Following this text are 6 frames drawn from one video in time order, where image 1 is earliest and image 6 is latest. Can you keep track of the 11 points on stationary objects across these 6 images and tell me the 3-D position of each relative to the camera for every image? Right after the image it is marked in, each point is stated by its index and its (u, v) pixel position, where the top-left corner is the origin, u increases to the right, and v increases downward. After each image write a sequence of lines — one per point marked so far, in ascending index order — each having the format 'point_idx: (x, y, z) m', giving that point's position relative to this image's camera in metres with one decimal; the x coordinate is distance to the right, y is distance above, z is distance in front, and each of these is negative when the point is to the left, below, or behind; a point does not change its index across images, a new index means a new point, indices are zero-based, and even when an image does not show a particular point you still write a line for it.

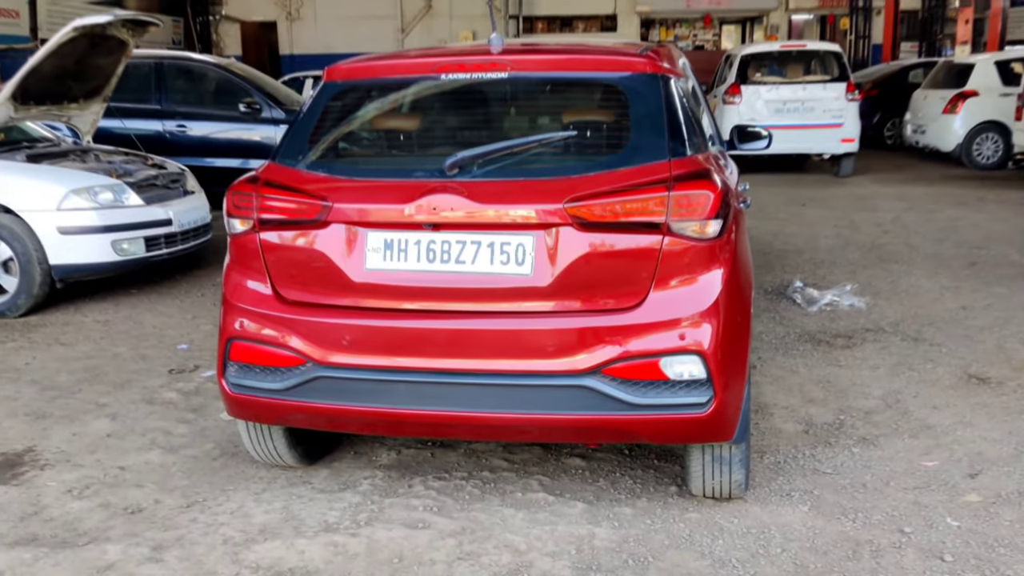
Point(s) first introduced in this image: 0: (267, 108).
0: (-2.2, +1.6, +9.0) m
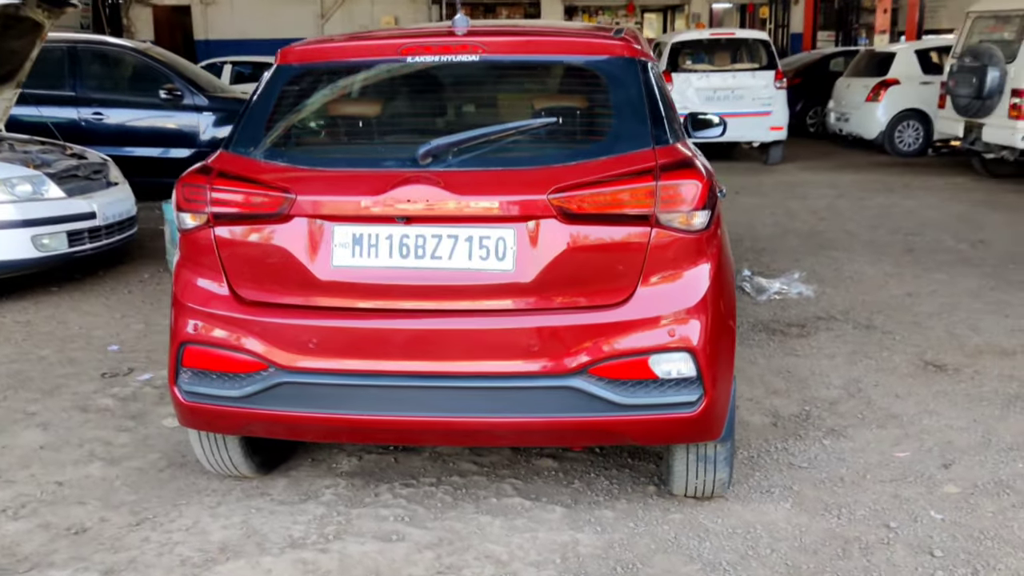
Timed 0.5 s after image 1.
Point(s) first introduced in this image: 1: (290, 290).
0: (-2.8, +1.7, +8.7) m
1: (-0.6, 0.0, +2.6) m
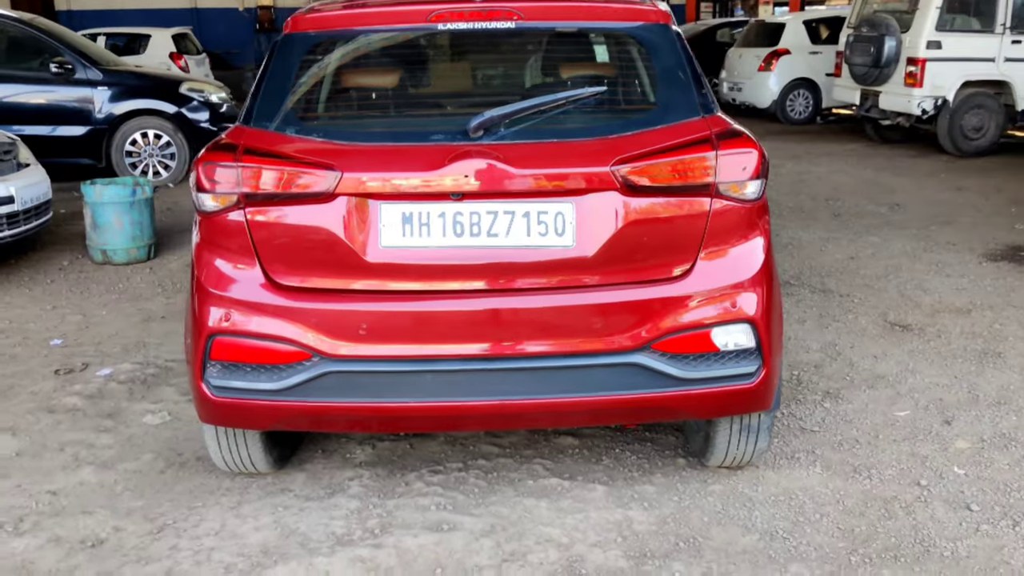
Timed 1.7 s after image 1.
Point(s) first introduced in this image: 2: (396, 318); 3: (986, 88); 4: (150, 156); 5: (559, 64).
0: (-3.5, +1.8, +8.1) m
1: (-0.4, 0.0, +2.5) m
2: (-0.3, -0.1, +2.5) m
3: (+4.4, +1.9, +9.2) m
4: (-3.0, +1.1, +8.4) m
5: (+0.1, +0.6, +2.7) m
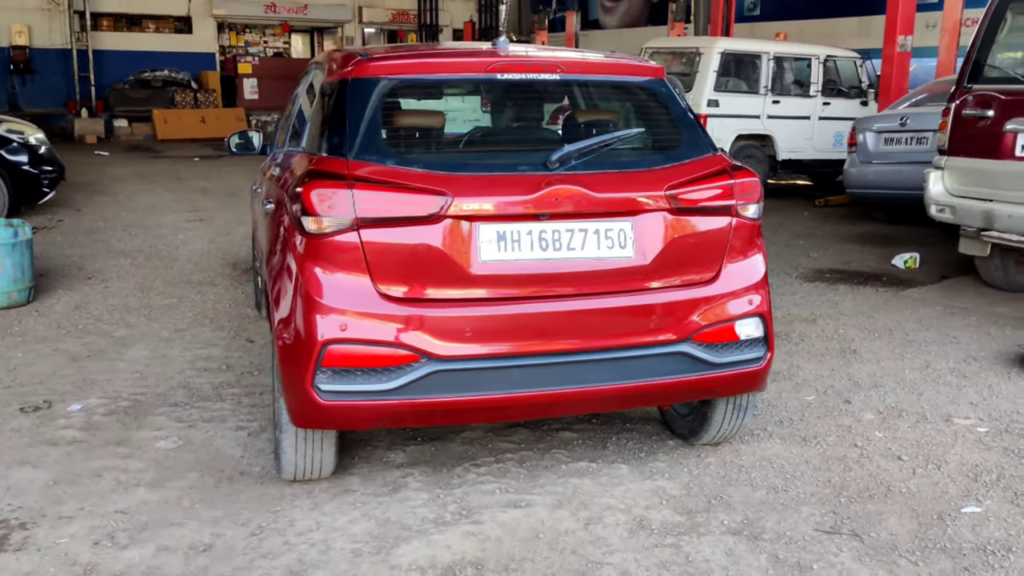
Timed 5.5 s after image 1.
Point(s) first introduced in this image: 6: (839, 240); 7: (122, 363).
0: (-4.7, +1.4, +7.5) m
1: (-0.2, 0.0, +2.8) m
2: (-0.1, -0.1, +2.9) m
3: (+2.6, +1.6, +10.7) m
4: (-4.3, +0.7, +7.9) m
5: (+0.2, +0.6, +3.3) m
6: (+2.7, +0.4, +8.2) m
7: (-1.8, -0.3, +4.6) m
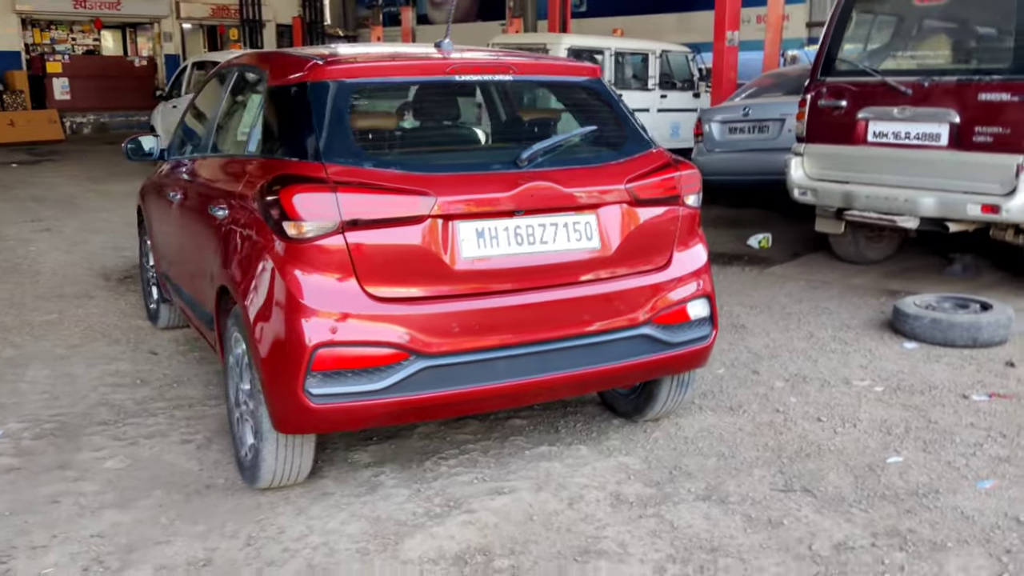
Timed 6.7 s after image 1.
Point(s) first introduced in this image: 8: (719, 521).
0: (-5.6, +1.1, +6.7) m
1: (-0.3, 0.0, +2.9) m
2: (-0.1, -0.1, +3.0) m
3: (+1.0, +1.7, +11.1) m
4: (-5.3, +0.5, +7.1) m
5: (+0.1, +0.6, +3.4) m
6: (+1.6, +0.6, +8.7) m
7: (-2.1, -0.4, +4.4) m
8: (+0.6, -0.7, +3.0) m
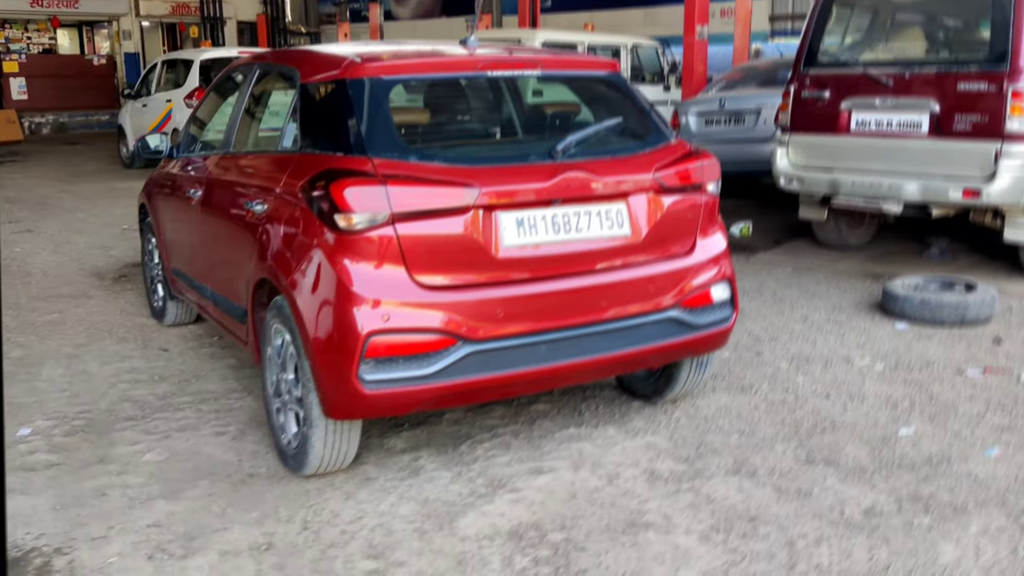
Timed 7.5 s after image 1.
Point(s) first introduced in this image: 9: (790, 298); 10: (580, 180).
0: (-5.7, +1.1, +6.5) m
1: (-0.1, +0.1, +3.0) m
2: (0.0, 0.0, +3.1) m
3: (+0.7, +1.8, +11.3) m
4: (-5.3, +0.4, +7.0) m
5: (+0.2, +0.7, +3.5) m
6: (+1.4, +0.7, +8.9) m
7: (-2.1, -0.4, +4.4) m
8: (+0.8, -0.6, +3.1) m
9: (+1.6, -0.1, +5.8) m
10: (+0.2, +0.3, +3.1) m
